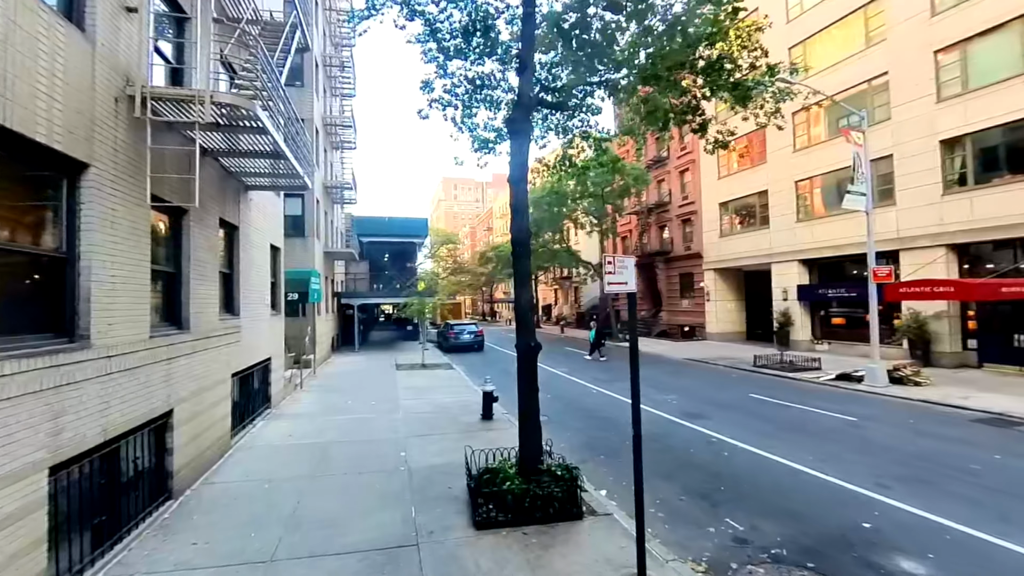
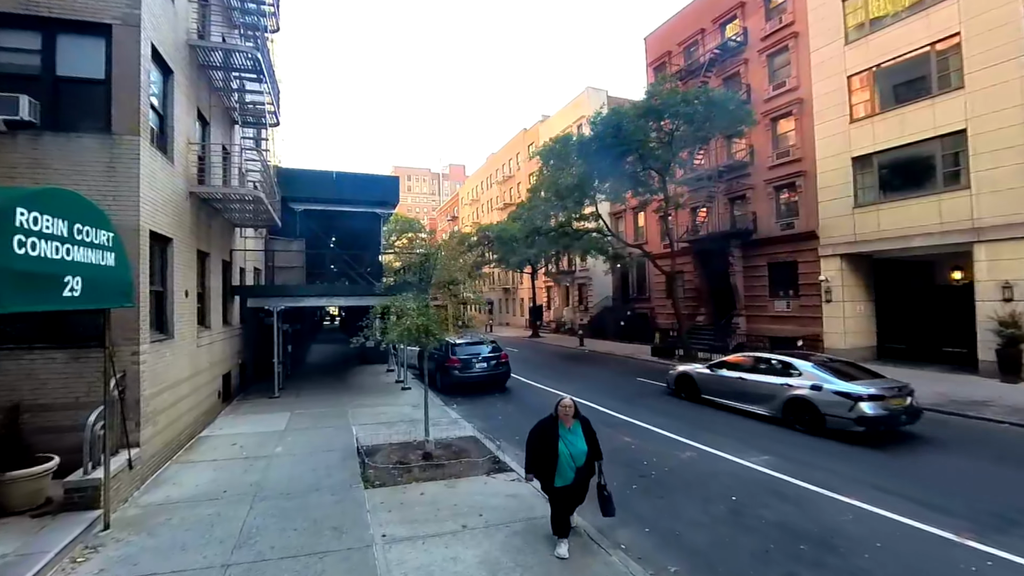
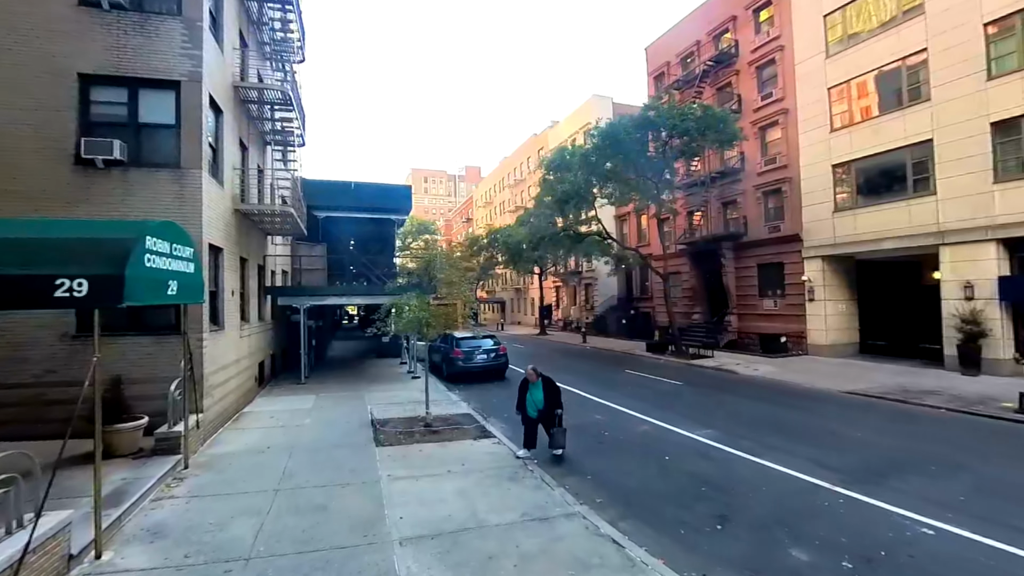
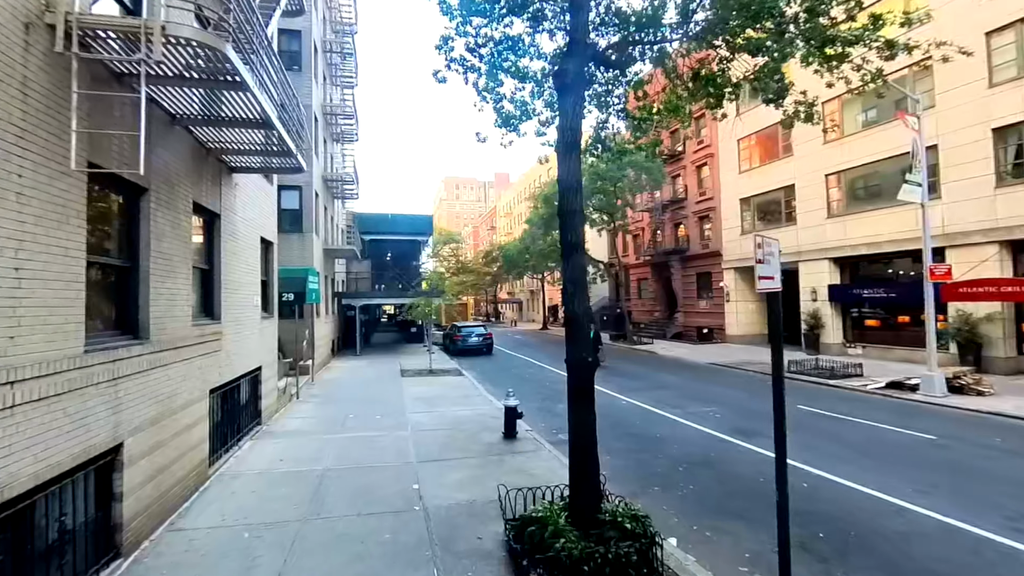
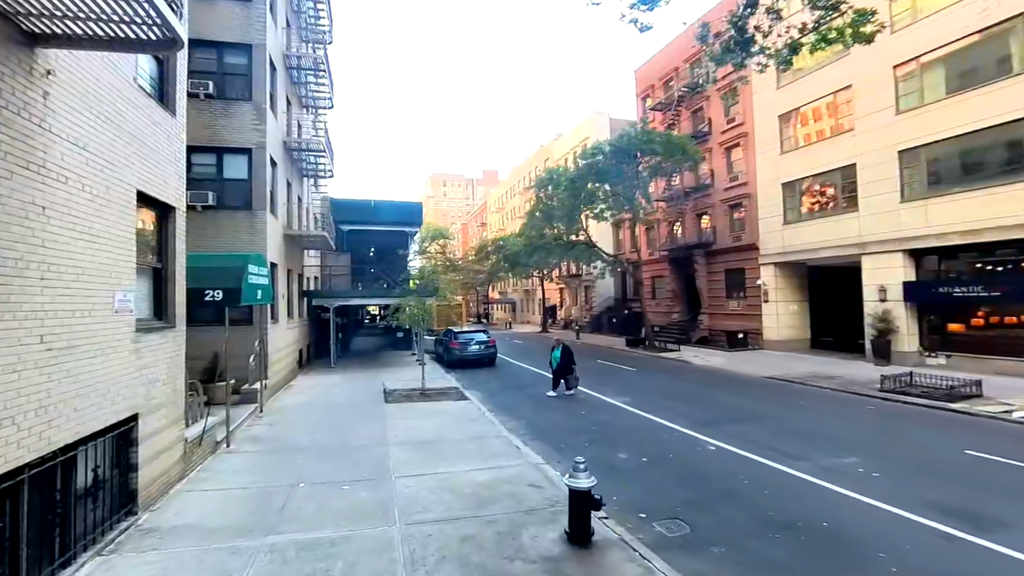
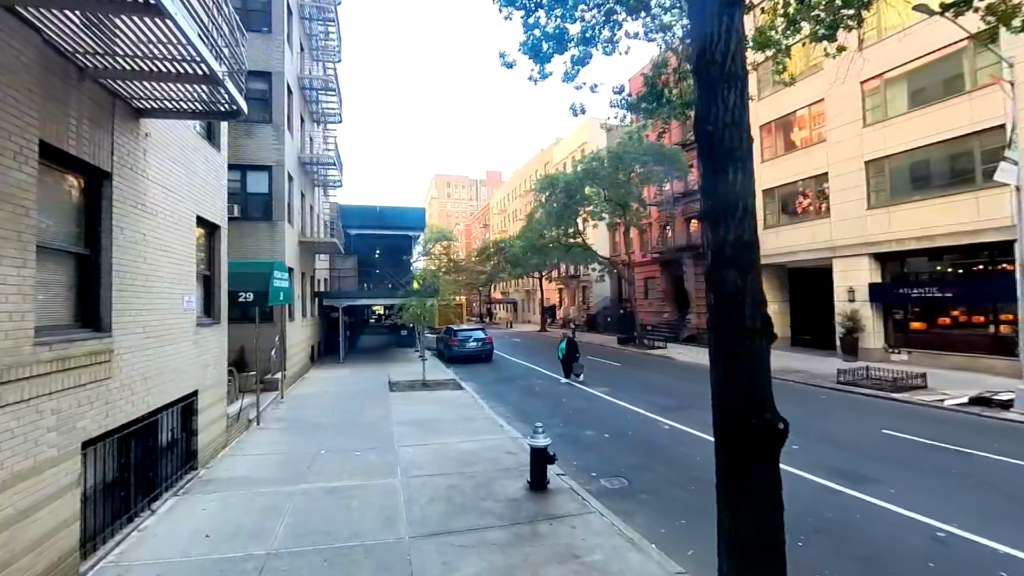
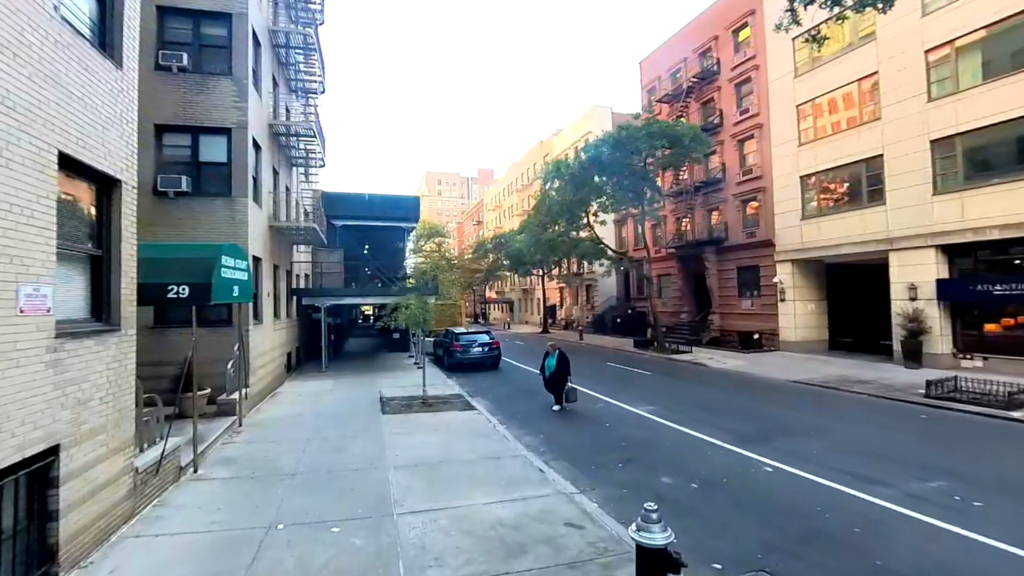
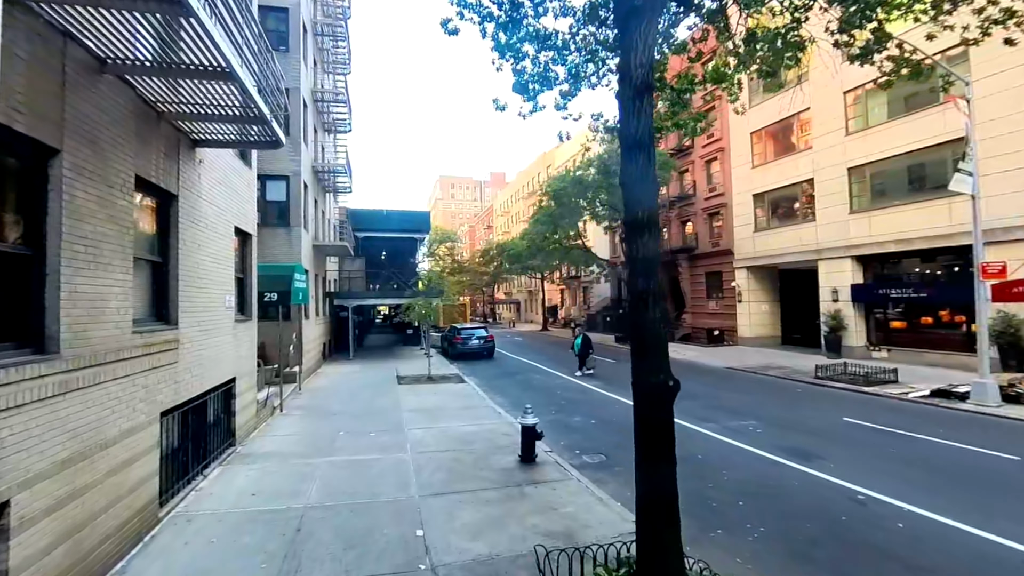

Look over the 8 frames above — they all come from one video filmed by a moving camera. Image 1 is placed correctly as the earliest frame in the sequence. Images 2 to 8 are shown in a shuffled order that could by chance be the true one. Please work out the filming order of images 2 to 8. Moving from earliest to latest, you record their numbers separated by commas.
4, 8, 6, 5, 7, 3, 2
